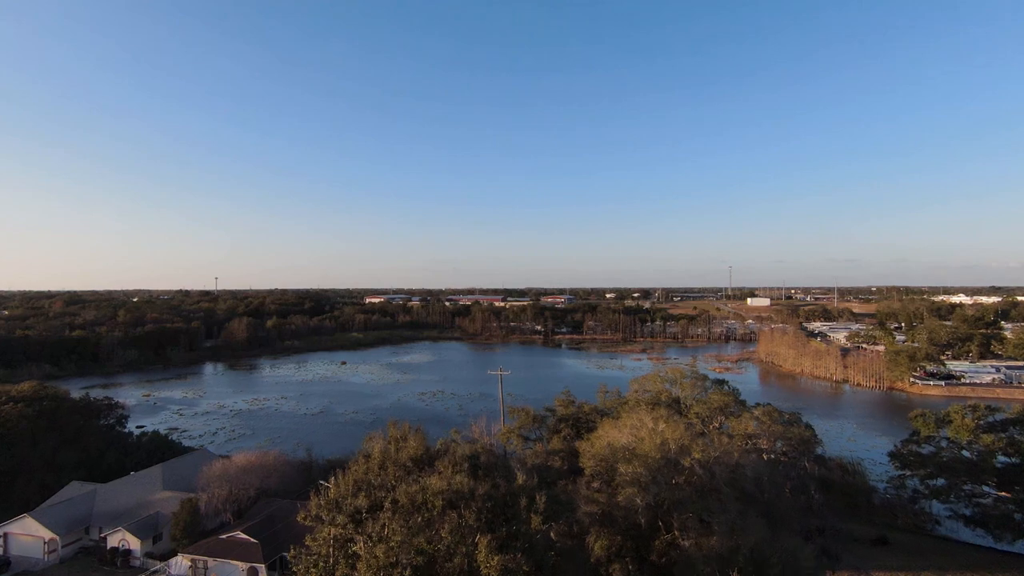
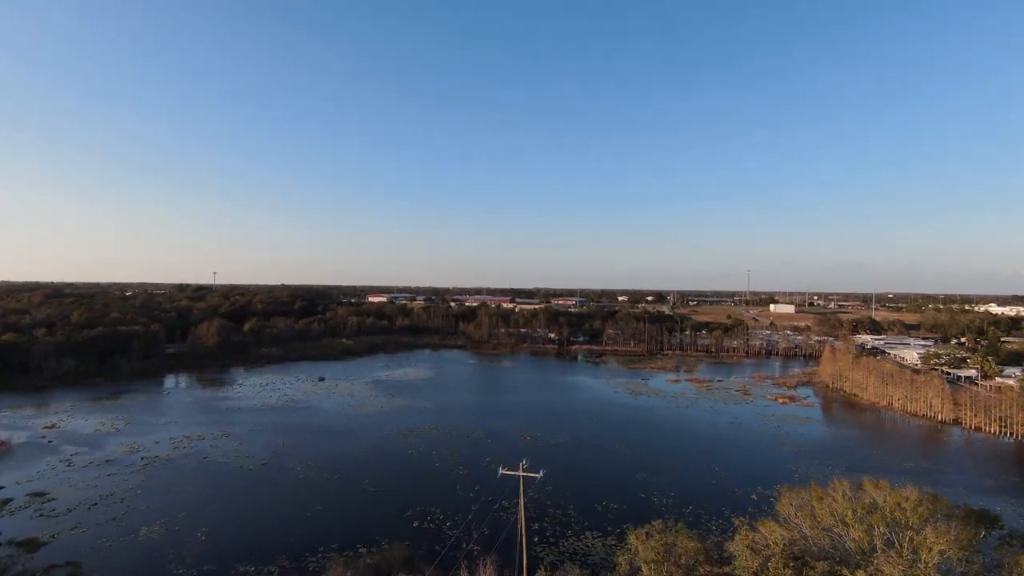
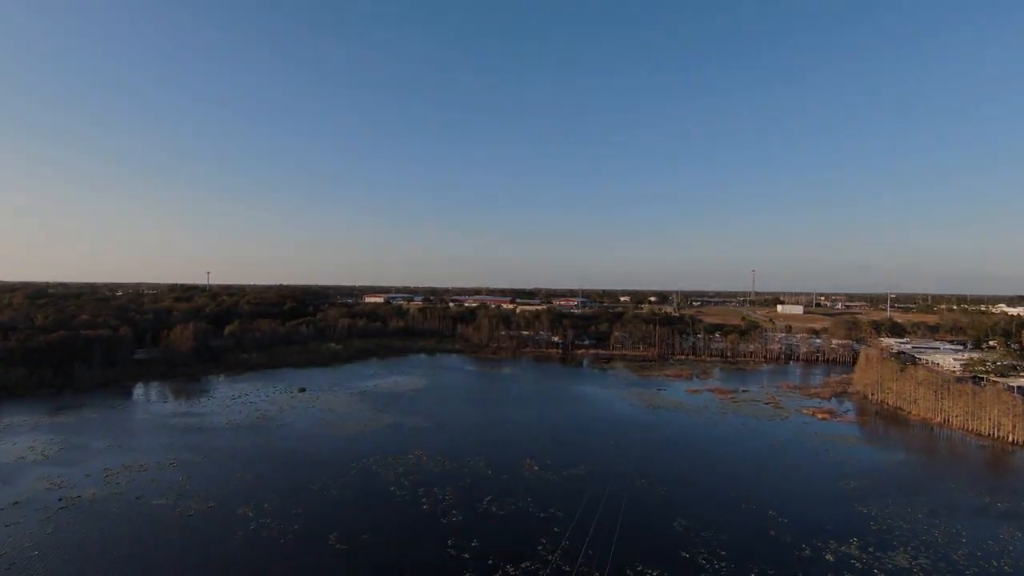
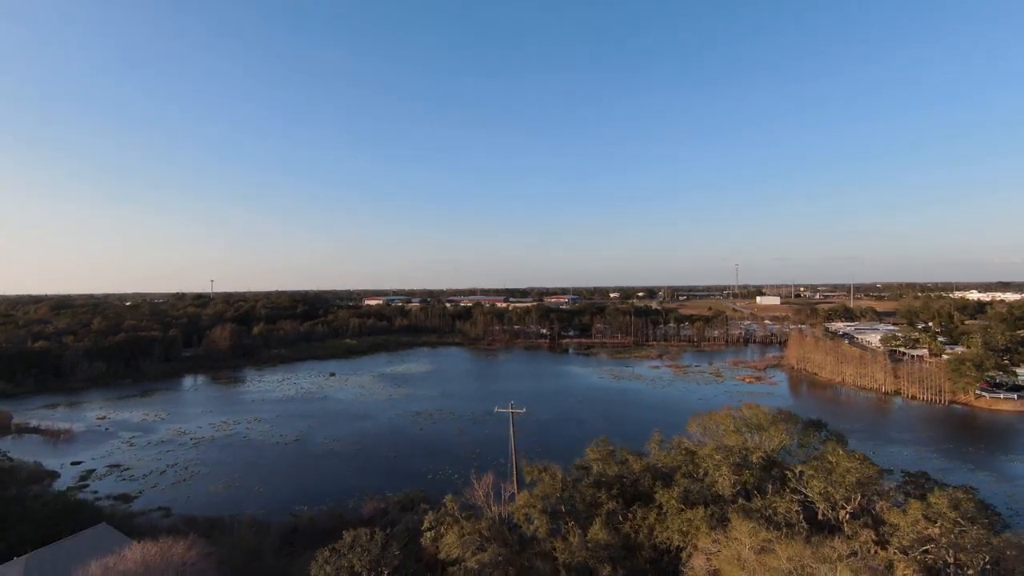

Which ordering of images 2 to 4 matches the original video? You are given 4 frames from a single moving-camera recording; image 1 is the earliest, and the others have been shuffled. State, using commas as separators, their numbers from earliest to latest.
4, 2, 3
